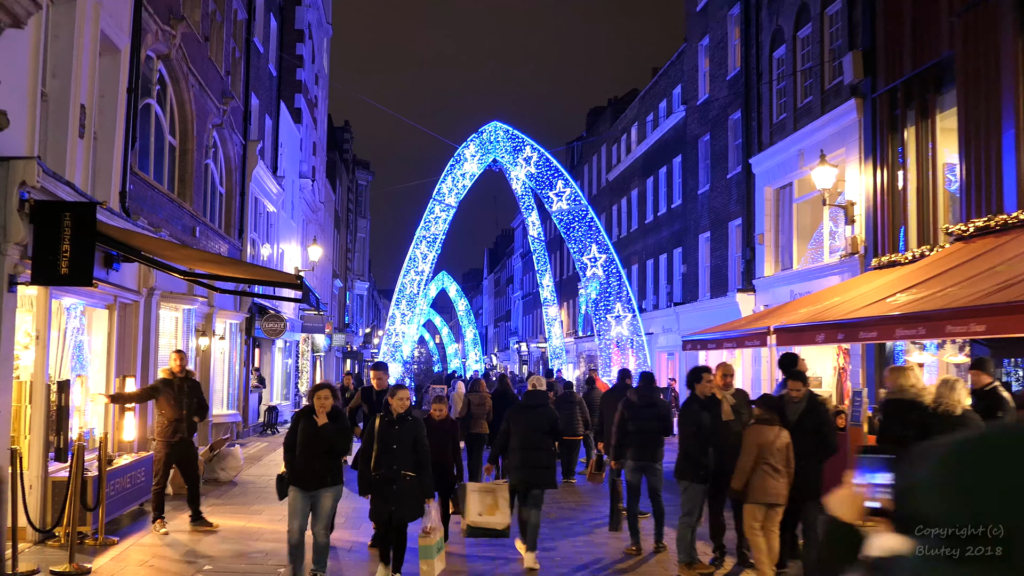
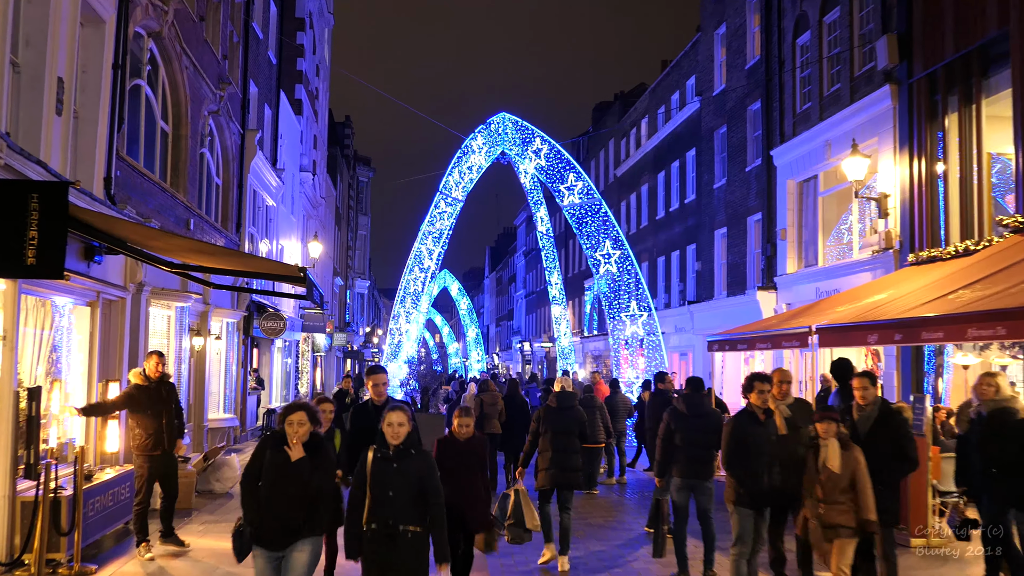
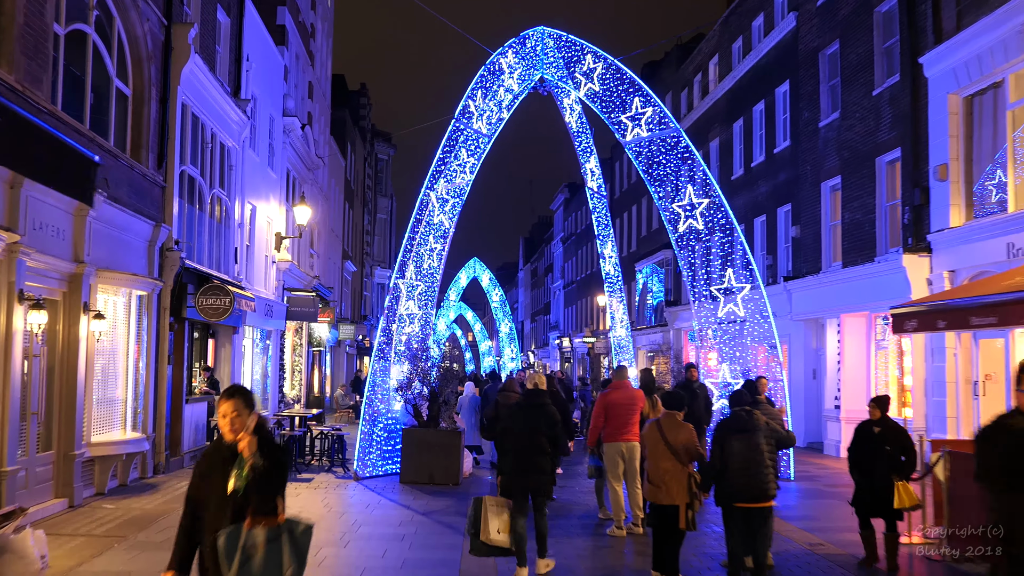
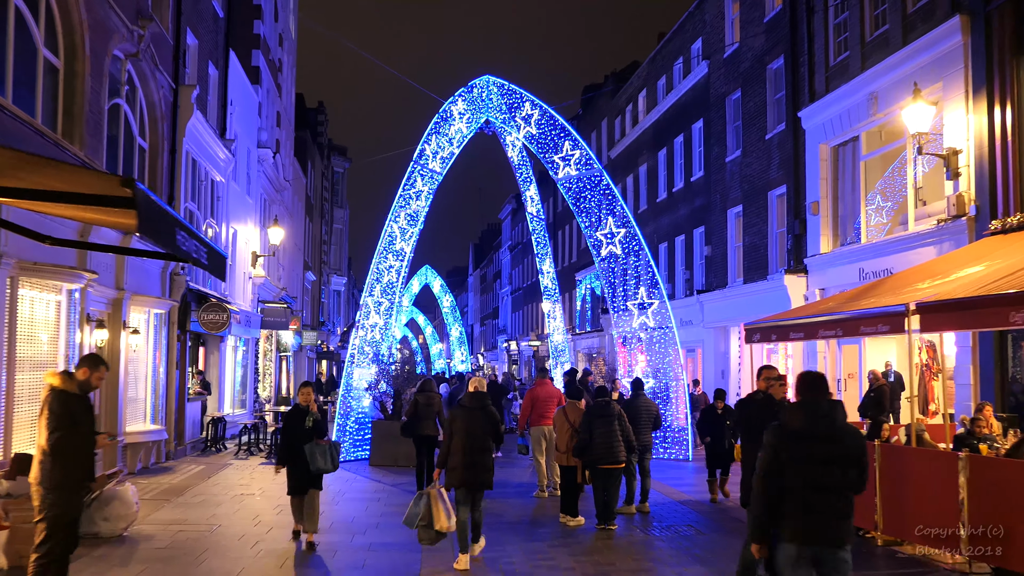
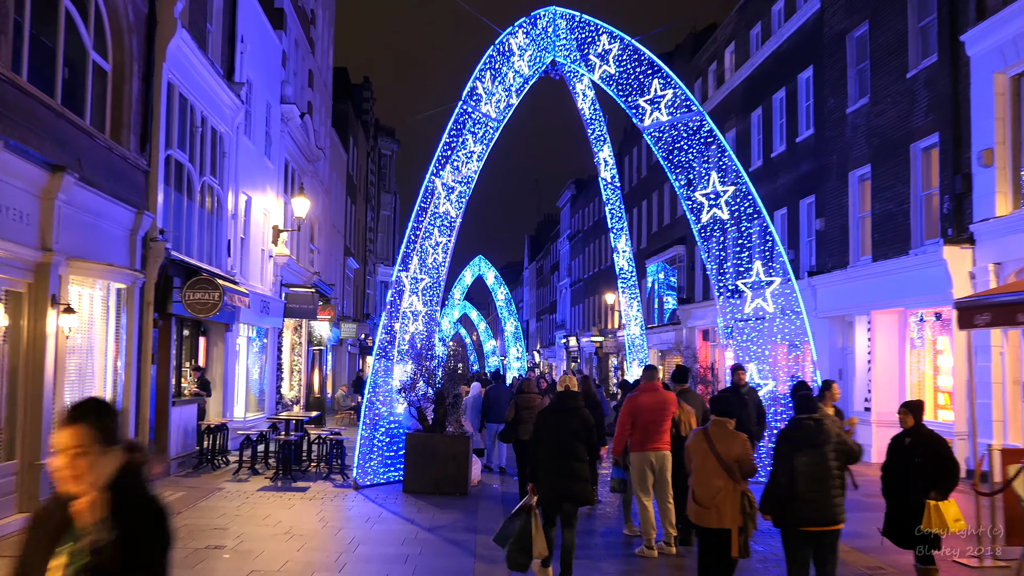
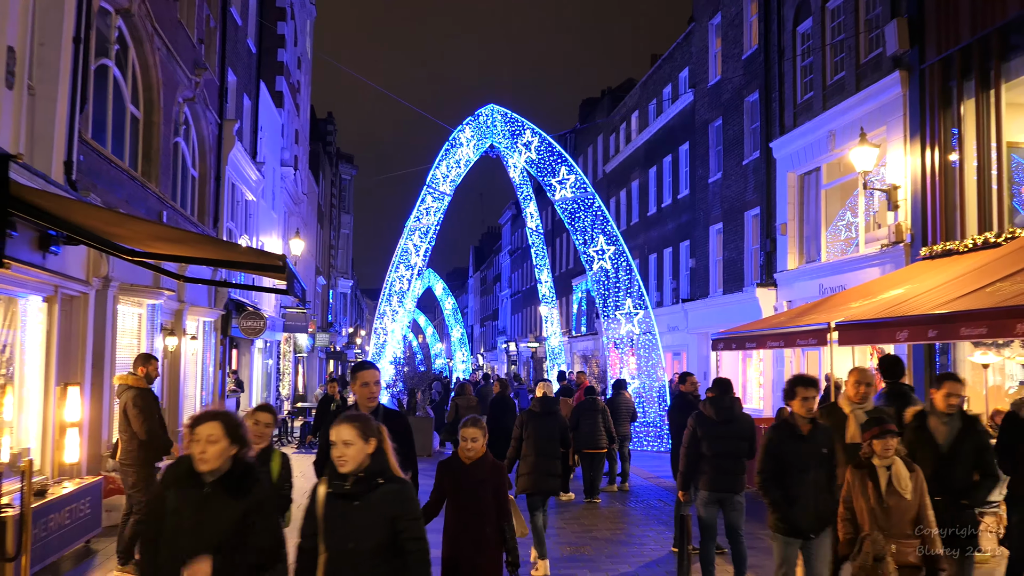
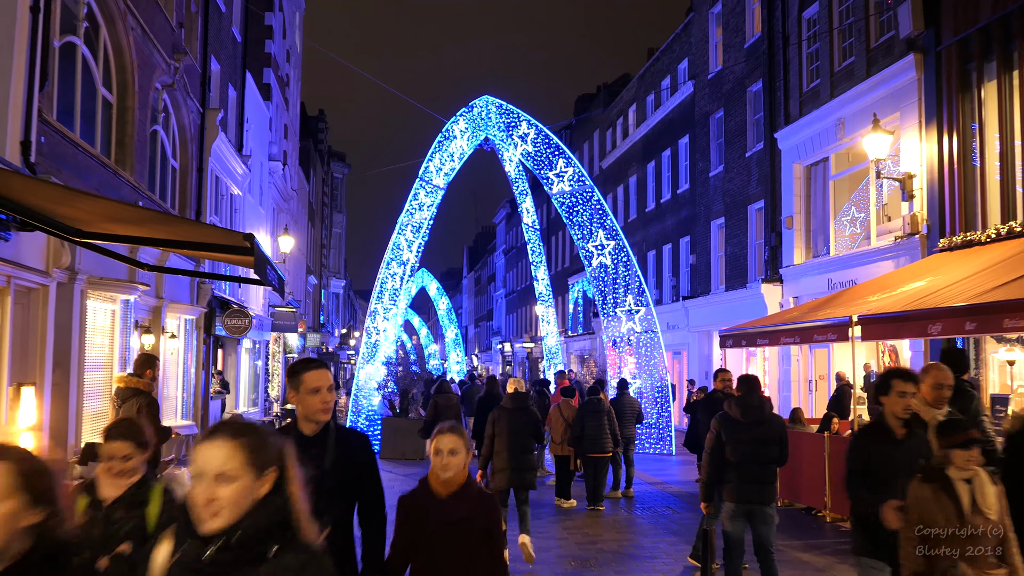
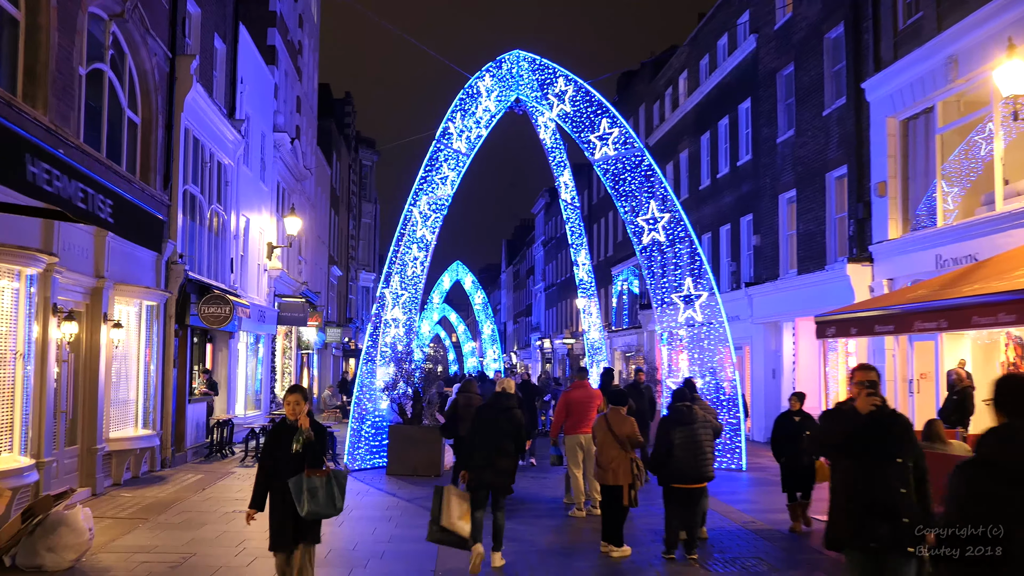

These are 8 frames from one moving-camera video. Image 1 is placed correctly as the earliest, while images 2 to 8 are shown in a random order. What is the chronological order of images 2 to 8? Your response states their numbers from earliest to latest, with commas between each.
2, 6, 7, 4, 8, 3, 5
